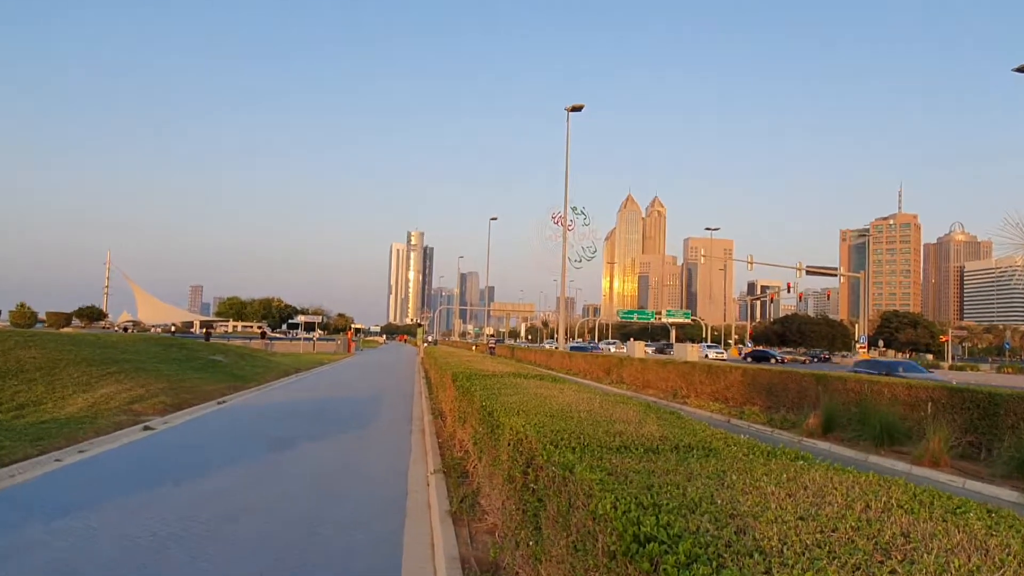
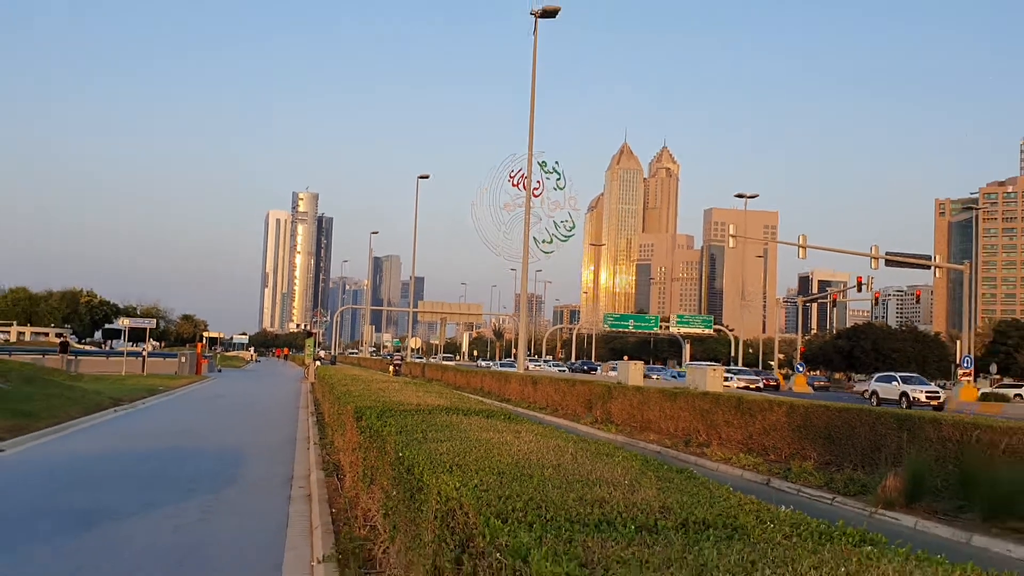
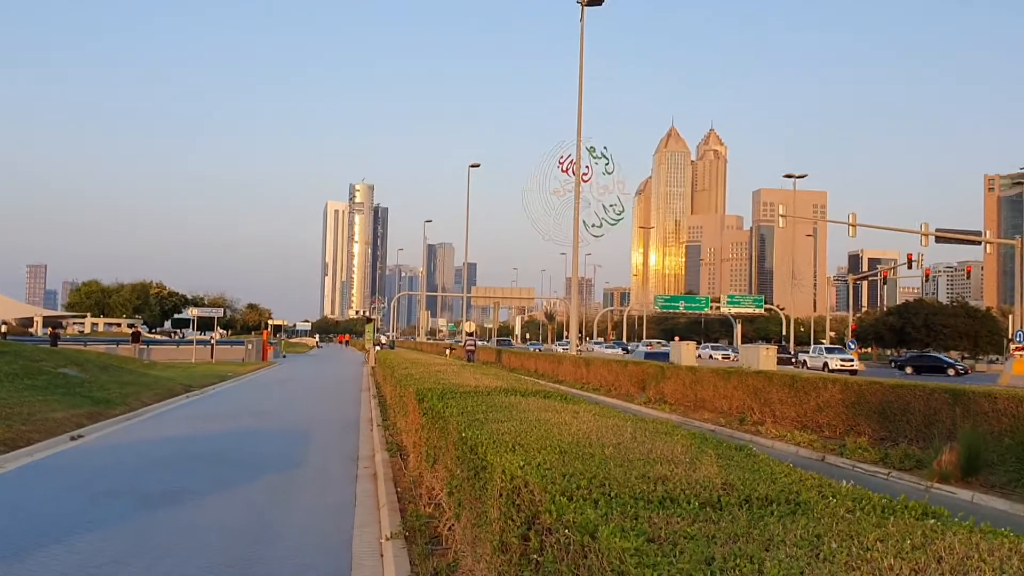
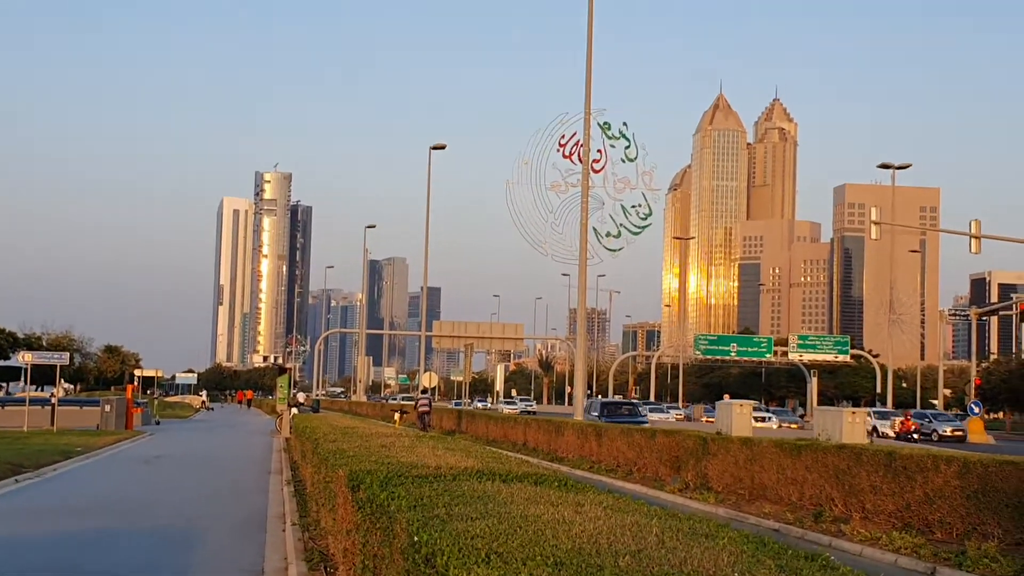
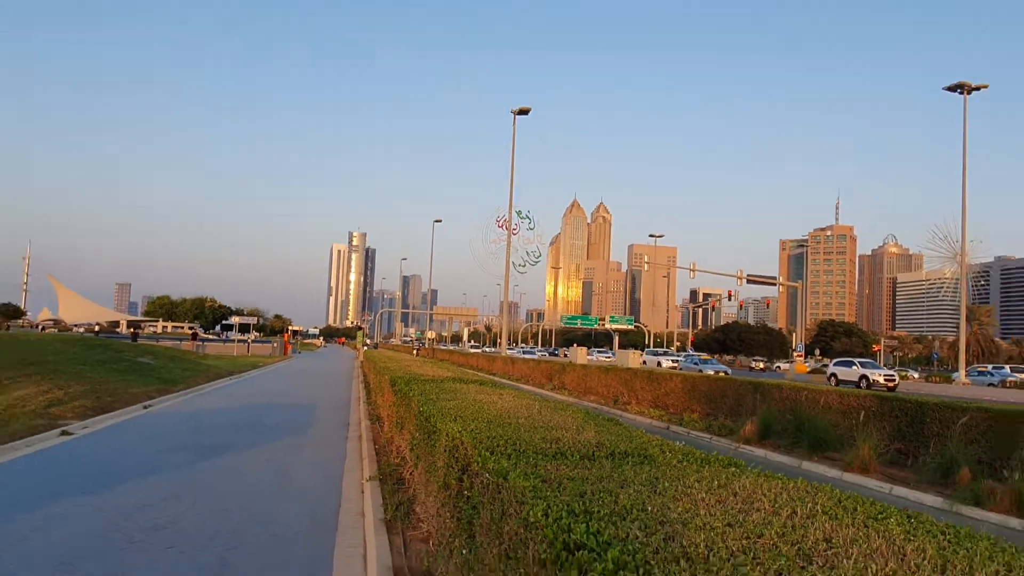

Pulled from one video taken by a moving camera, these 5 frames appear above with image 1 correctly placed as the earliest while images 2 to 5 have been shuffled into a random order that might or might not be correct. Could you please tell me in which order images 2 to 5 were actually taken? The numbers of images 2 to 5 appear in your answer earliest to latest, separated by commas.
3, 4, 2, 5
